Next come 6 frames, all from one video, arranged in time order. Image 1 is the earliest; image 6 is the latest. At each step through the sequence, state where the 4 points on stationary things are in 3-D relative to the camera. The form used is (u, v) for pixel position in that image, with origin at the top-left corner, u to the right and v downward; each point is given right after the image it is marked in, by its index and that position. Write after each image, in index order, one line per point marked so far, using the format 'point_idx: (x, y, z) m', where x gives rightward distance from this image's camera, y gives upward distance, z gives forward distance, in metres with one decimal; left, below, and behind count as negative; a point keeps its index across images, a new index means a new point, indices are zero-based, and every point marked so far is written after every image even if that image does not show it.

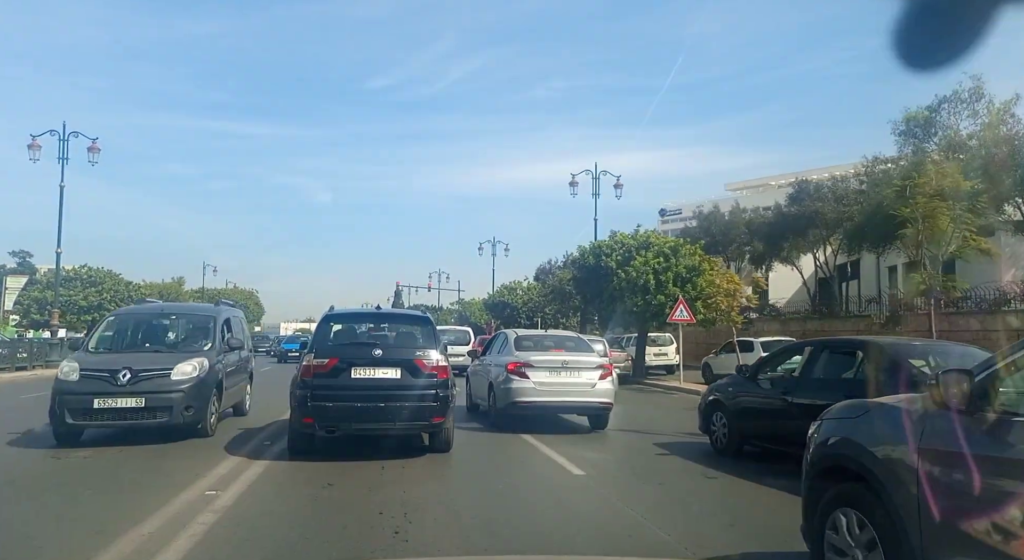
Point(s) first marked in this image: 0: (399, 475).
0: (-1.4, -2.2, +8.4) m
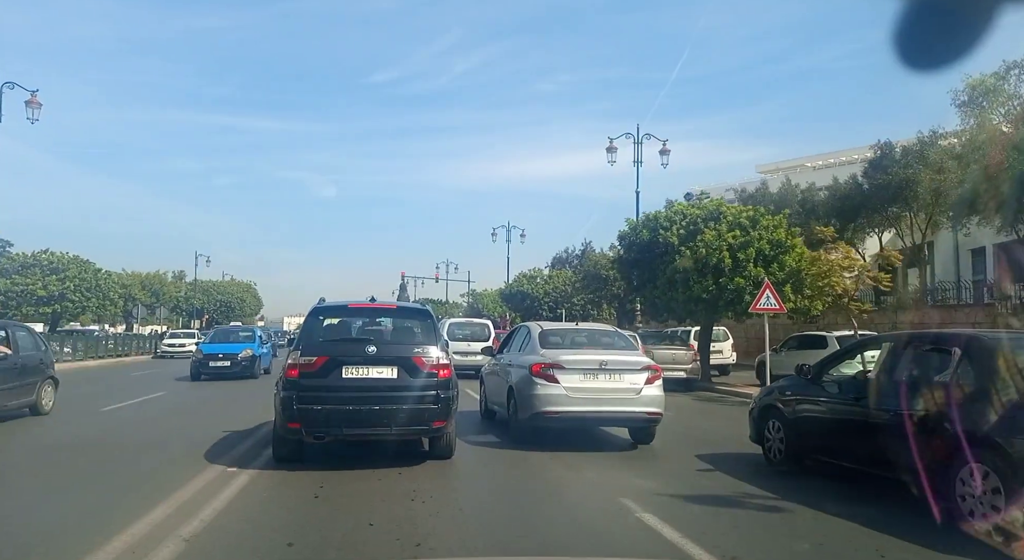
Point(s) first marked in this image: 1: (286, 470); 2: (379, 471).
0: (-1.2, -2.0, +7.1) m
1: (-2.3, -1.9, +7.2) m
2: (-1.4, -2.0, +7.3) m
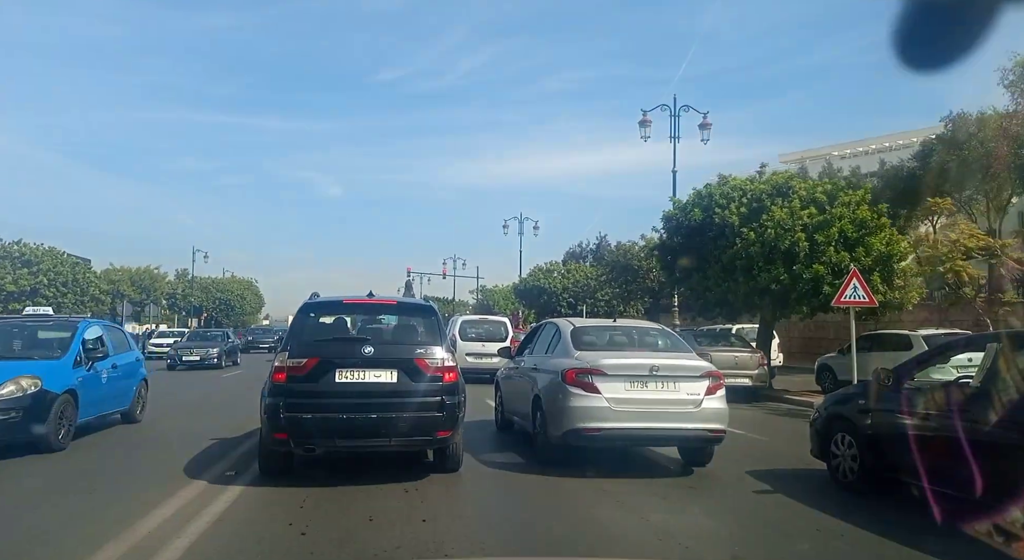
0: (-1.0, -1.9, +6.3) m
1: (-2.1, -1.9, +6.4) m
2: (-1.2, -1.9, +6.4) m
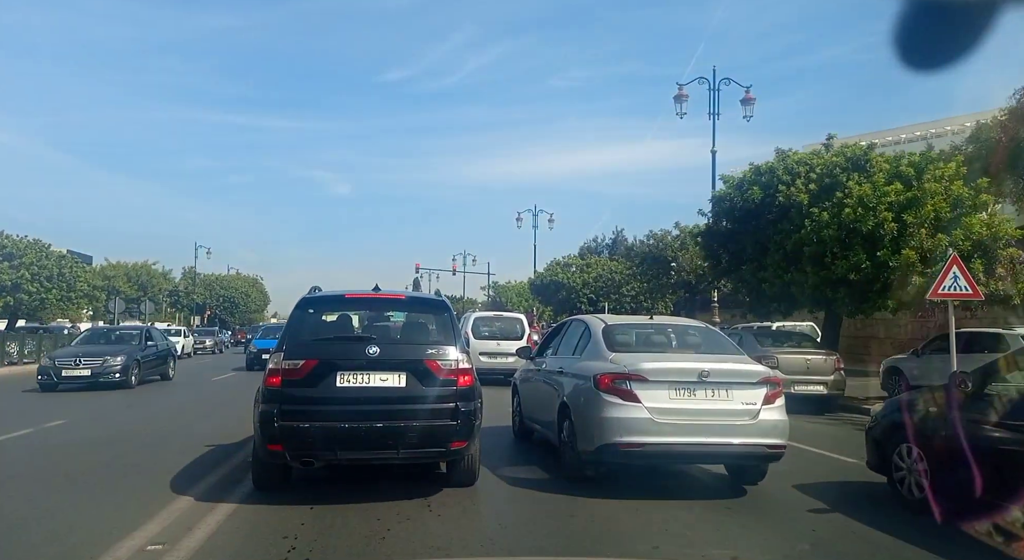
0: (-0.8, -1.9, +5.7) m
1: (-1.9, -1.8, +5.8) m
2: (-1.0, -1.8, +5.8) m
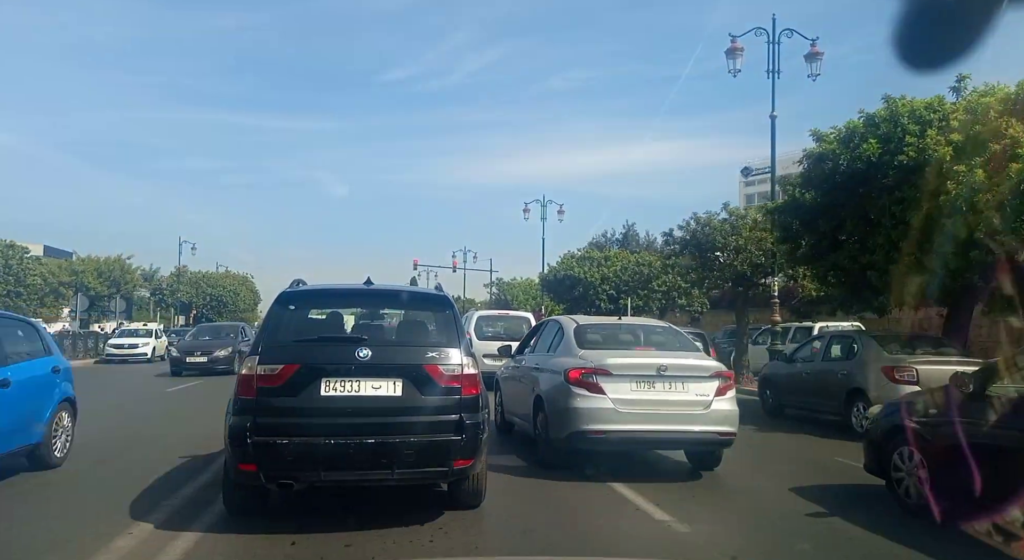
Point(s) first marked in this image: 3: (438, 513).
0: (-0.7, -1.8, +4.9) m
1: (-1.9, -1.7, +5.0) m
2: (-1.0, -1.8, +5.1) m
3: (-0.6, -1.8, +5.7) m
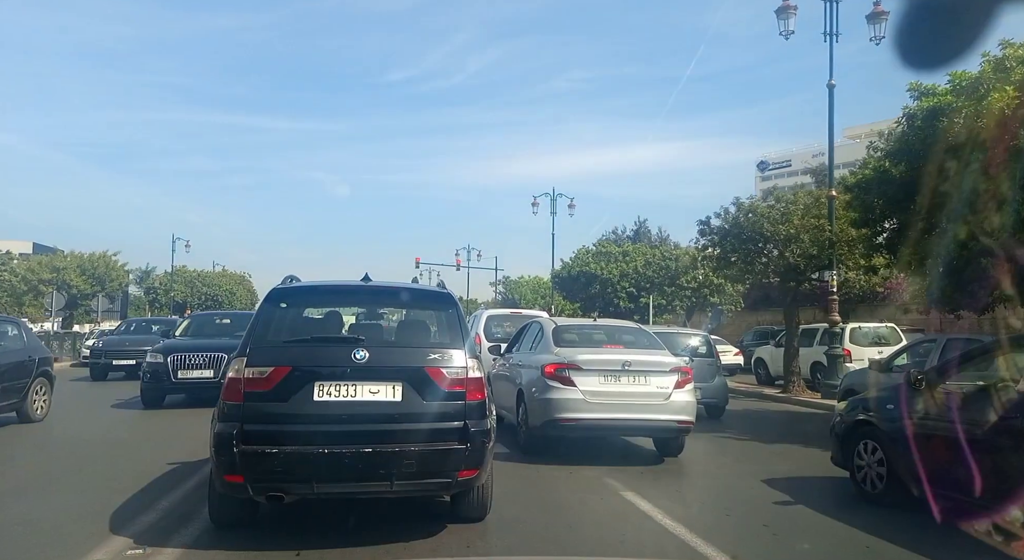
0: (-0.7, -1.8, +4.5) m
1: (-1.8, -1.7, +4.6) m
2: (-0.9, -1.8, +4.7) m
3: (-0.5, -1.8, +5.3) m
